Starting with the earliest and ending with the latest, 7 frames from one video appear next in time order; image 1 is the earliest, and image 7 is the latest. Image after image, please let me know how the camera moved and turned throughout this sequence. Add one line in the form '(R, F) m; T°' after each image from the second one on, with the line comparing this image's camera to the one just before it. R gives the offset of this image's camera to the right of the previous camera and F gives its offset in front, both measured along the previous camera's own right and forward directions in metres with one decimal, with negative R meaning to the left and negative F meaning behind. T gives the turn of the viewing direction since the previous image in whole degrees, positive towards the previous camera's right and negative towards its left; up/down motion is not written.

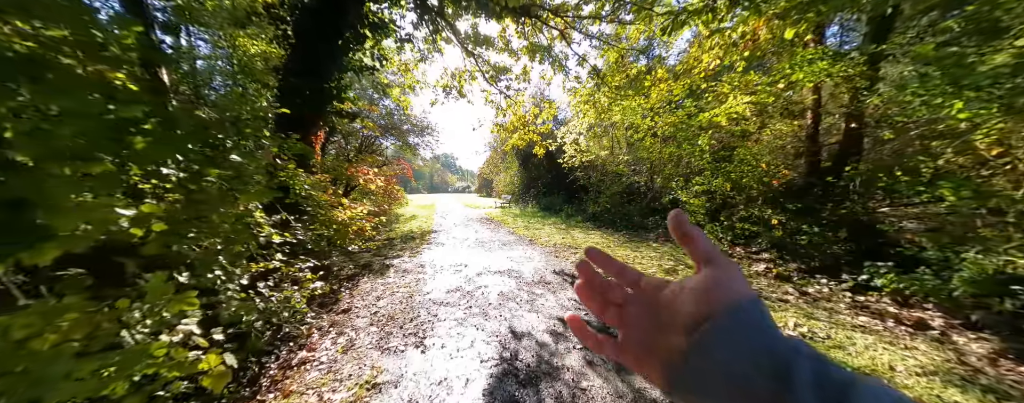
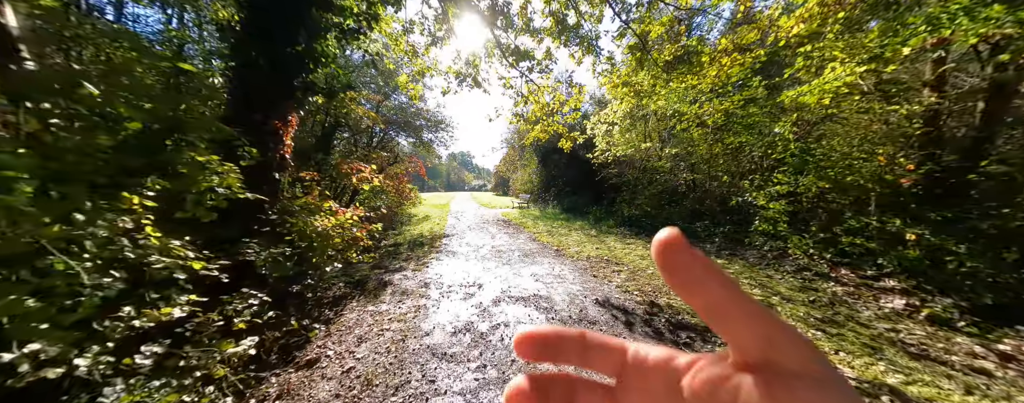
(-0.2, +1.4) m; -3°
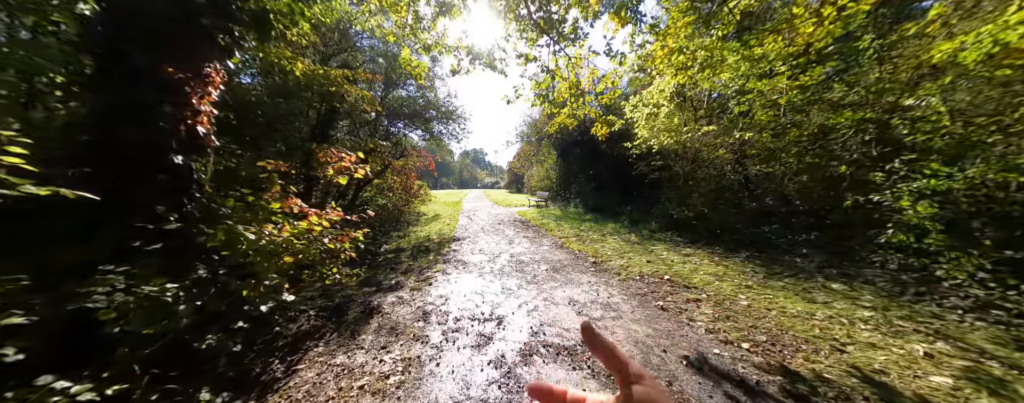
(-0.3, +1.5) m; -2°
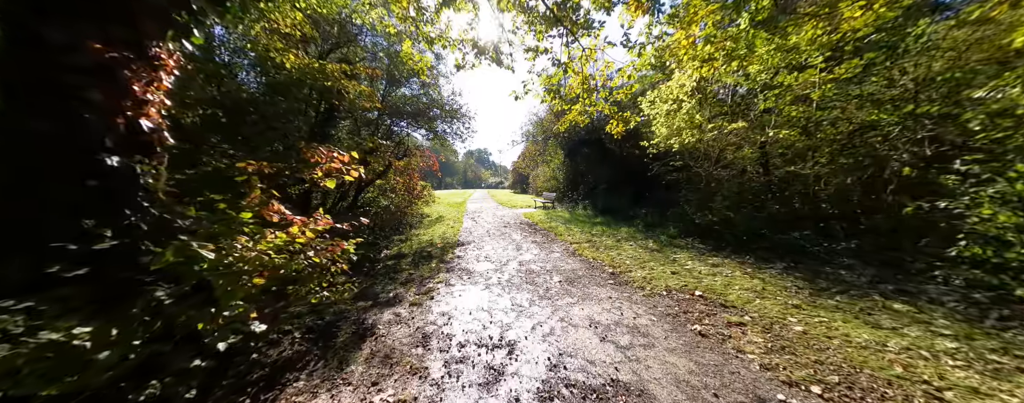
(-0.1, +0.5) m; -1°
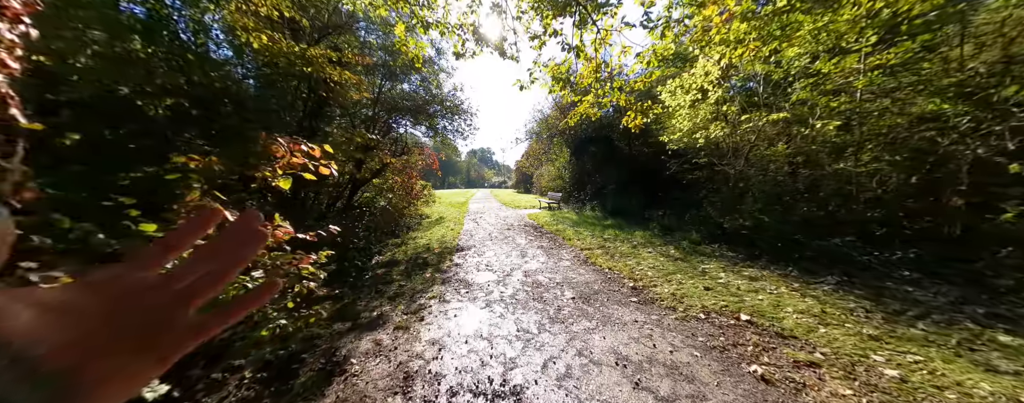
(0.0, +0.7) m; -1°
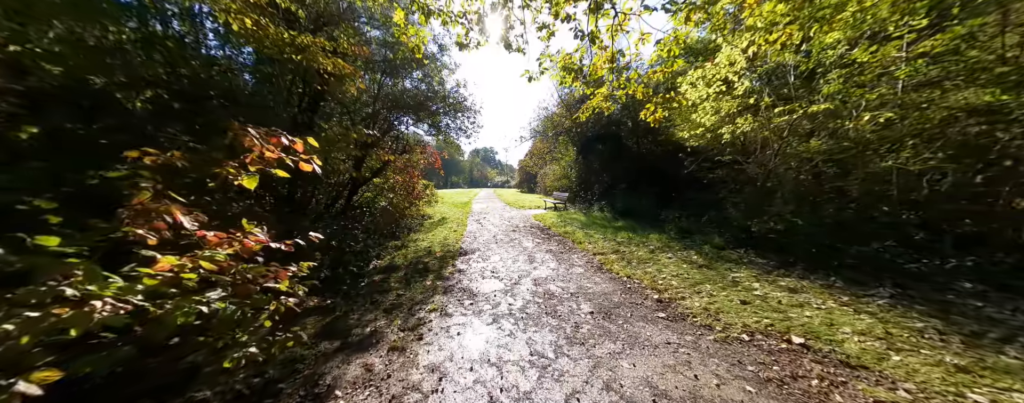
(-0.1, +0.5) m; -1°
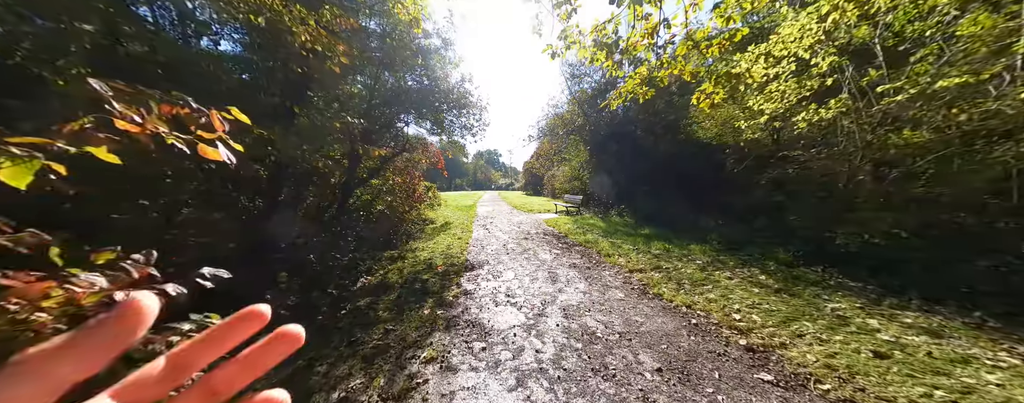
(-0.2, +1.1) m; -1°
